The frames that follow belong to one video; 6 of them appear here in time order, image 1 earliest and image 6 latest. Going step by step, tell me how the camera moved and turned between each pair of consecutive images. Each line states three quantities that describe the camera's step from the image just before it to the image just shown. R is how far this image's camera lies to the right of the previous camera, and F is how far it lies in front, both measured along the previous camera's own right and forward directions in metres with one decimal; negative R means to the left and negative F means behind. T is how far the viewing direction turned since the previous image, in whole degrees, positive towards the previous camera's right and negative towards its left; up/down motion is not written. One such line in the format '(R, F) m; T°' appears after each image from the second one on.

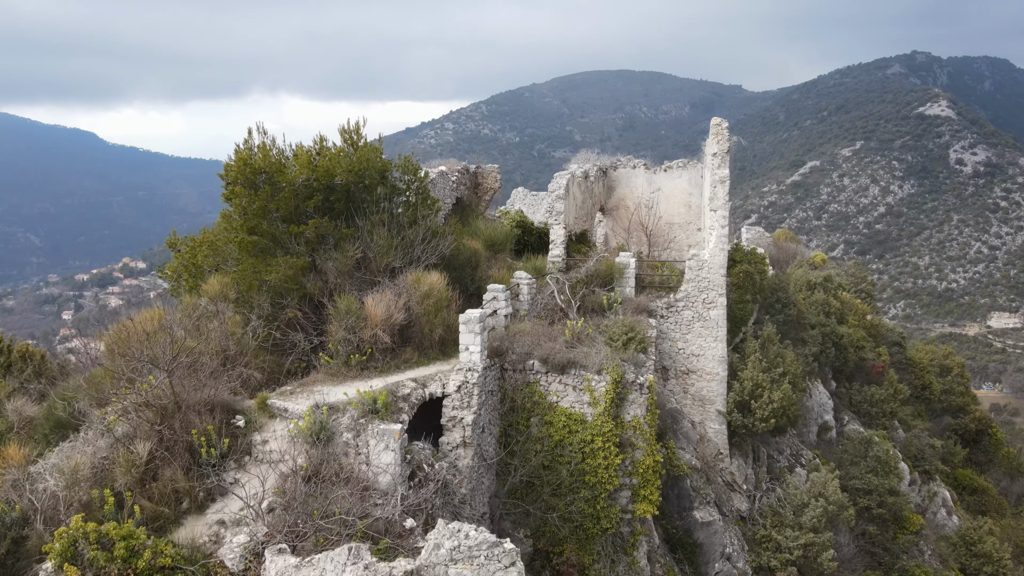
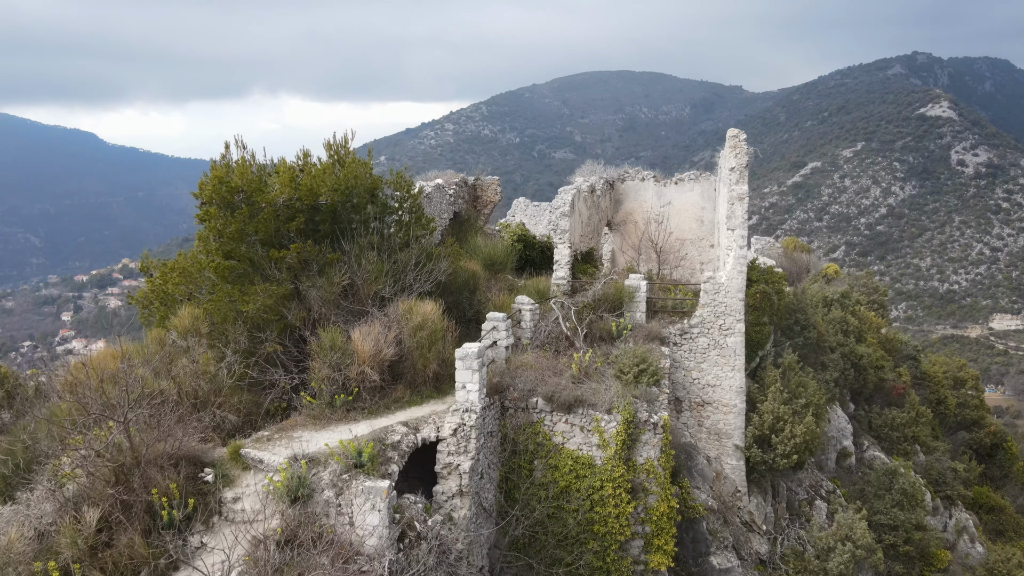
(0.0, +0.9) m; 0°
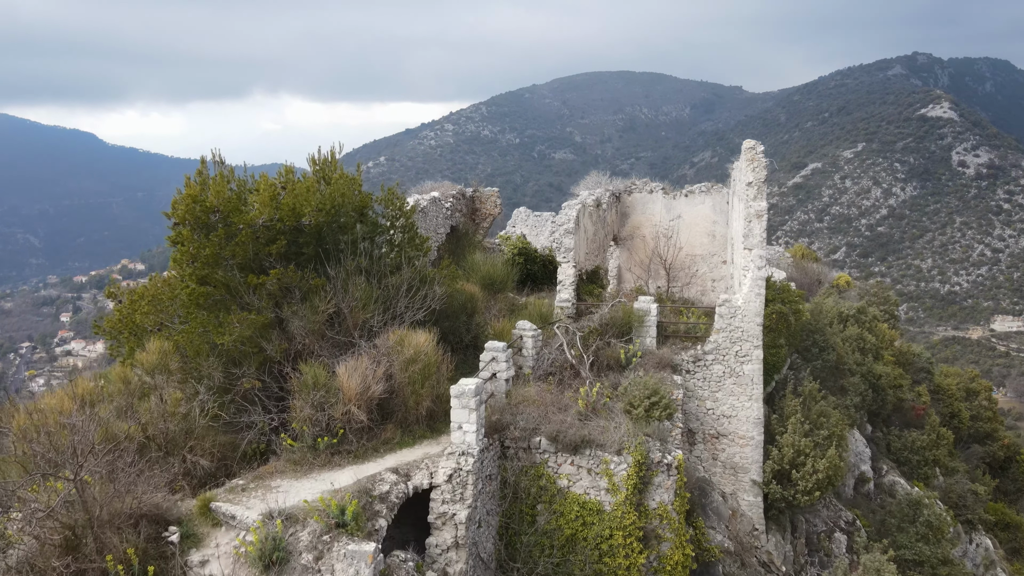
(0.0, +0.8) m; 0°
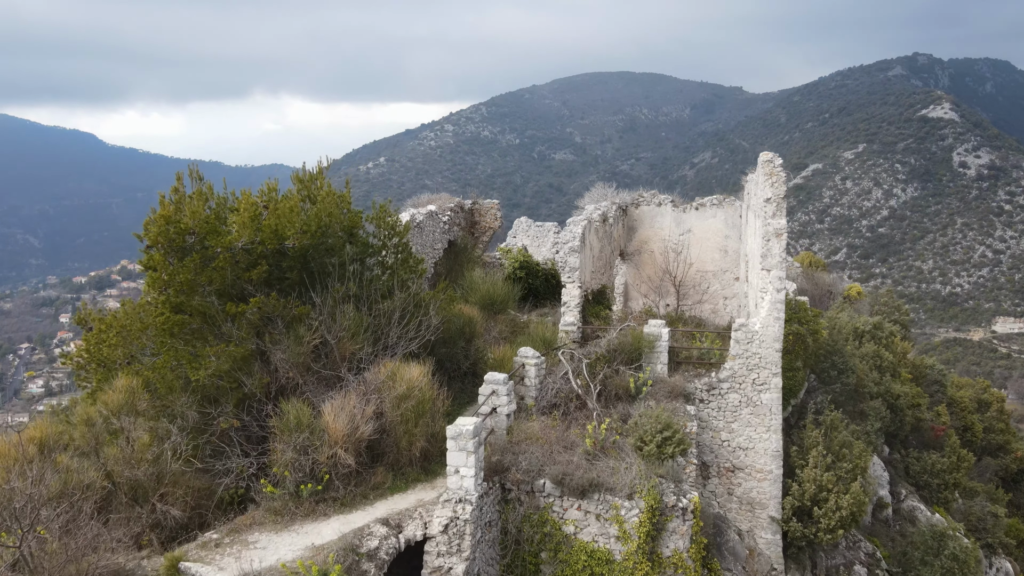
(0.0, +0.7) m; 0°
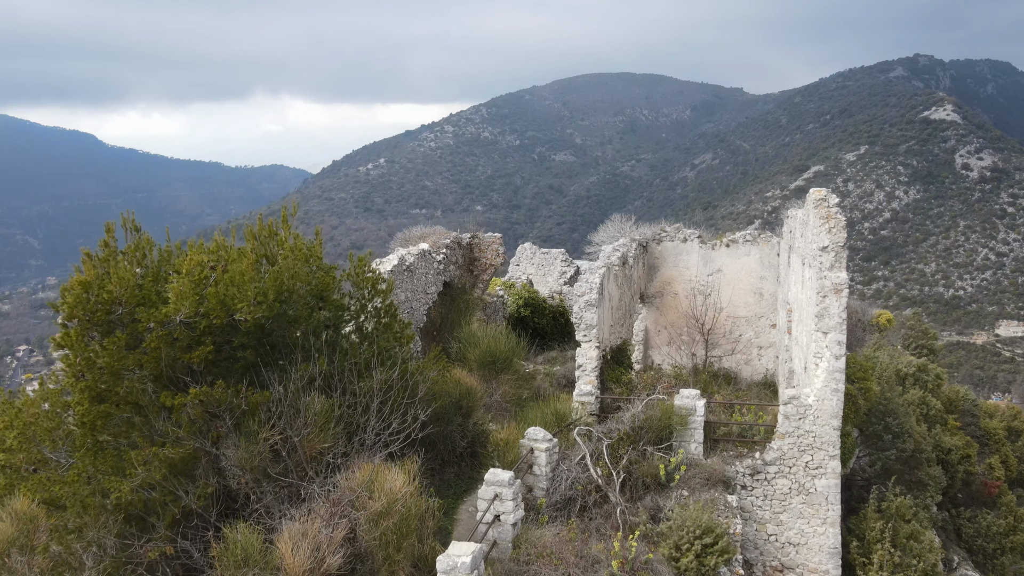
(-0.1, +1.6) m; 0°
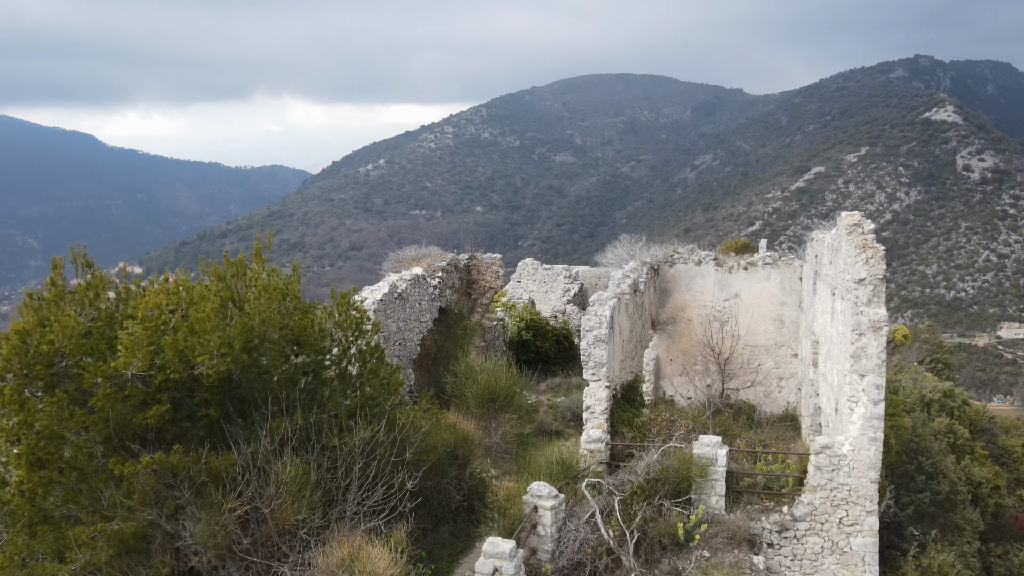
(0.0, +0.8) m; 0°
